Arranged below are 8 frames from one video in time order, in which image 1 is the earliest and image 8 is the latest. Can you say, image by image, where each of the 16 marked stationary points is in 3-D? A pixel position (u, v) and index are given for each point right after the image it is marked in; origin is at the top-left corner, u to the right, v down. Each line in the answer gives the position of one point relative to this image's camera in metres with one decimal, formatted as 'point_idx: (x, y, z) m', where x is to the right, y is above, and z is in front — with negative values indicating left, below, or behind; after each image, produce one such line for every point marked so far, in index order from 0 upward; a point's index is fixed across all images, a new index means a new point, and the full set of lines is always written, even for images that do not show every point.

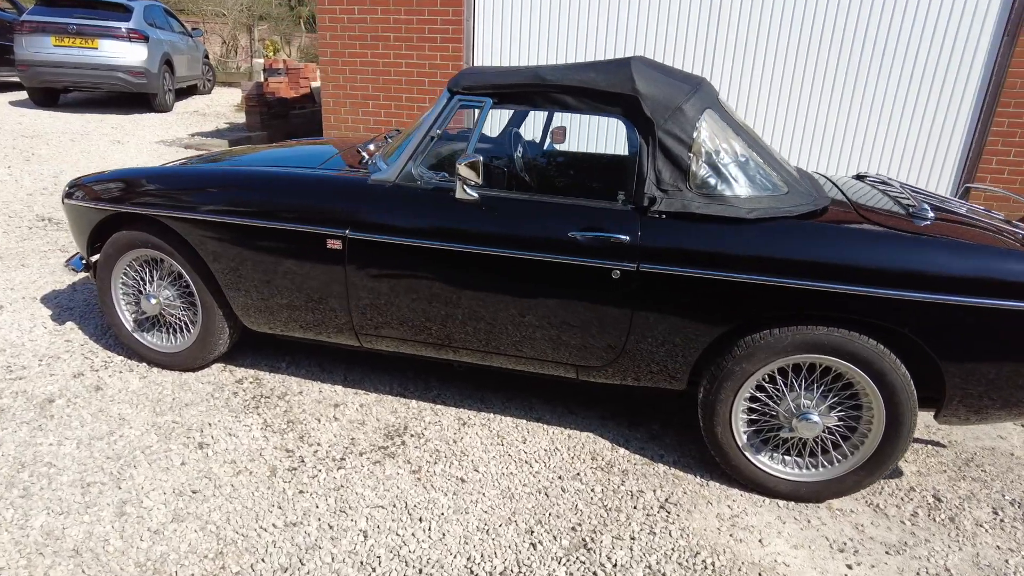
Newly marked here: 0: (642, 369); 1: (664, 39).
0: (+0.6, -0.4, +2.7) m
1: (+1.7, +2.7, +7.0) m
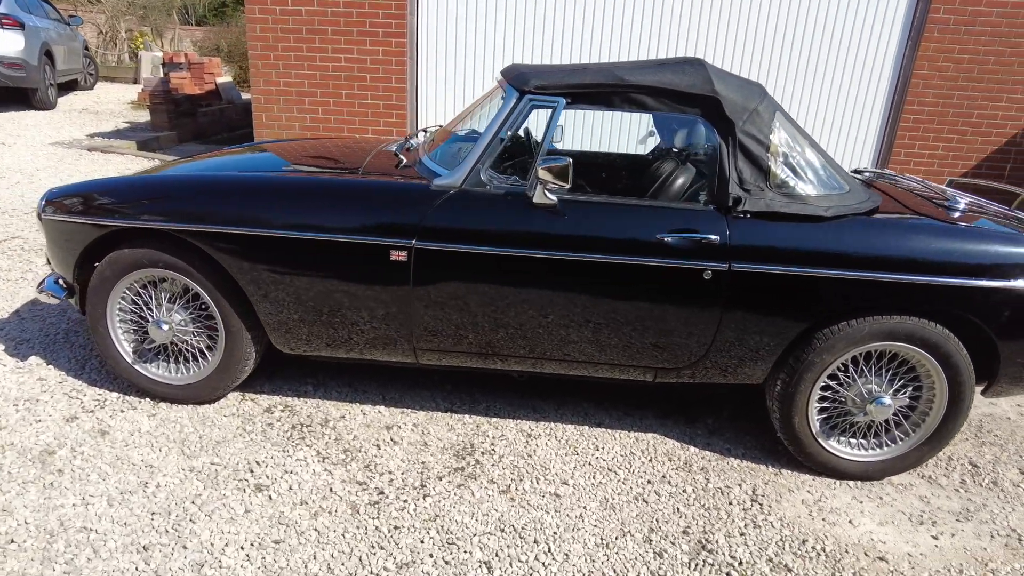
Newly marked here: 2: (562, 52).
0: (+0.9, -0.4, +2.8) m
1: (+1.2, +2.8, +7.2) m
2: (+0.6, +2.7, +7.2) m
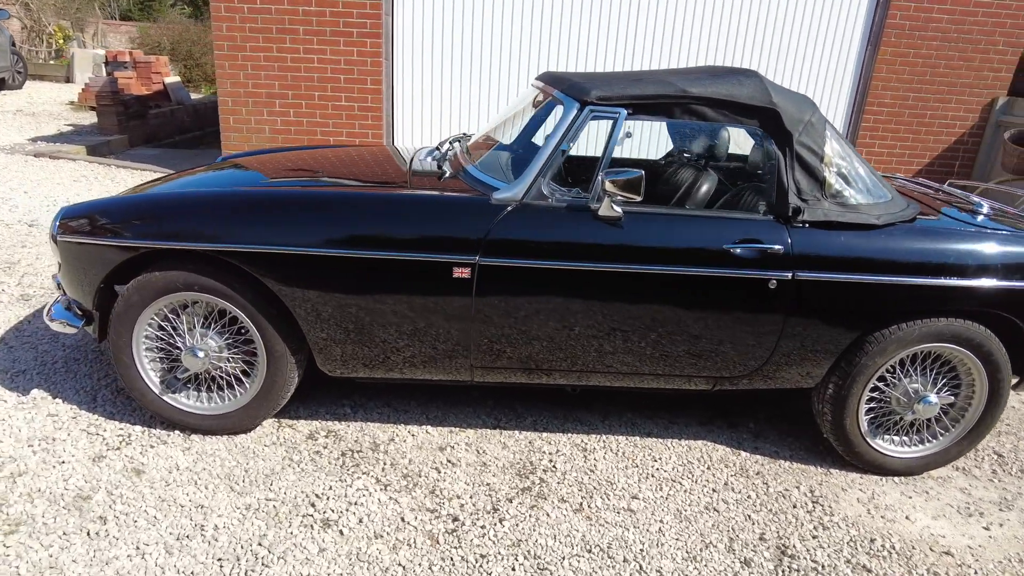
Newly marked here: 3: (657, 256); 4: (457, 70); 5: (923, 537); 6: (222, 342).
0: (+1.2, -0.4, +2.8) m
1: (+0.9, +2.8, +7.2) m
2: (+0.3, +2.7, +7.2) m
3: (+0.6, +0.1, +2.6) m
4: (-0.6, +2.5, +7.1) m
5: (+1.7, -1.0, +2.5) m
6: (-1.3, -0.2, +2.7) m
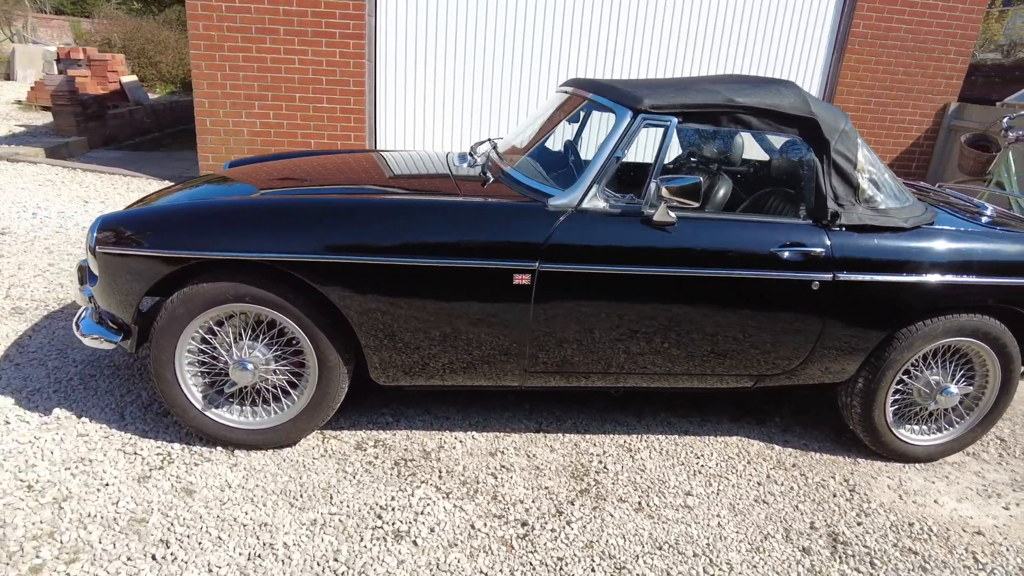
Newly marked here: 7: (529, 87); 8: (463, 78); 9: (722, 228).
0: (+1.4, -0.4, +2.9) m
1: (+0.7, +2.8, +7.3) m
2: (+0.1, +2.7, +7.2) m
3: (+0.8, +0.1, +2.7) m
4: (-0.8, +2.4, +7.1) m
5: (+1.9, -1.0, +2.7) m
6: (-1.0, -0.3, +2.6) m
7: (+0.1, +2.4, +7.5) m
8: (-0.6, +2.4, +7.2) m
9: (+0.9, +0.3, +2.7) m
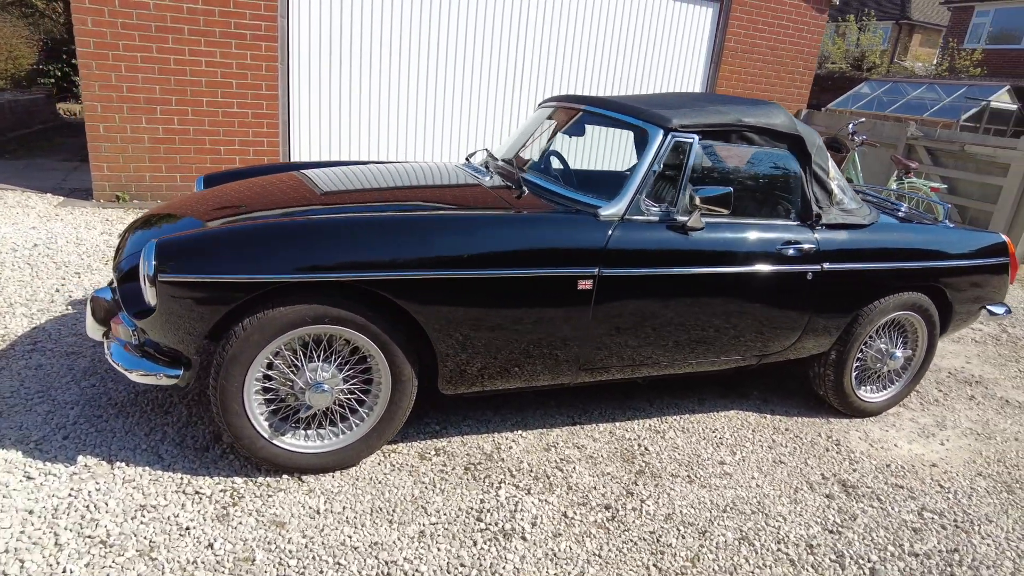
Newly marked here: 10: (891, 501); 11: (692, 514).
0: (+1.6, -0.3, +3.5) m
1: (-0.3, +2.8, +7.5) m
2: (-0.8, +2.7, +7.3) m
3: (+1.1, +0.1, +3.1) m
4: (-1.7, +2.3, +7.0) m
5: (+2.2, -0.9, +3.4) m
6: (-0.7, -0.4, +2.6) m
7: (-0.9, +2.3, +7.6) m
8: (-1.5, +2.3, +7.1) m
9: (+1.1, +0.3, +3.1) m
10: (+1.8, -1.0, +2.9) m
11: (+0.8, -1.0, +2.7) m
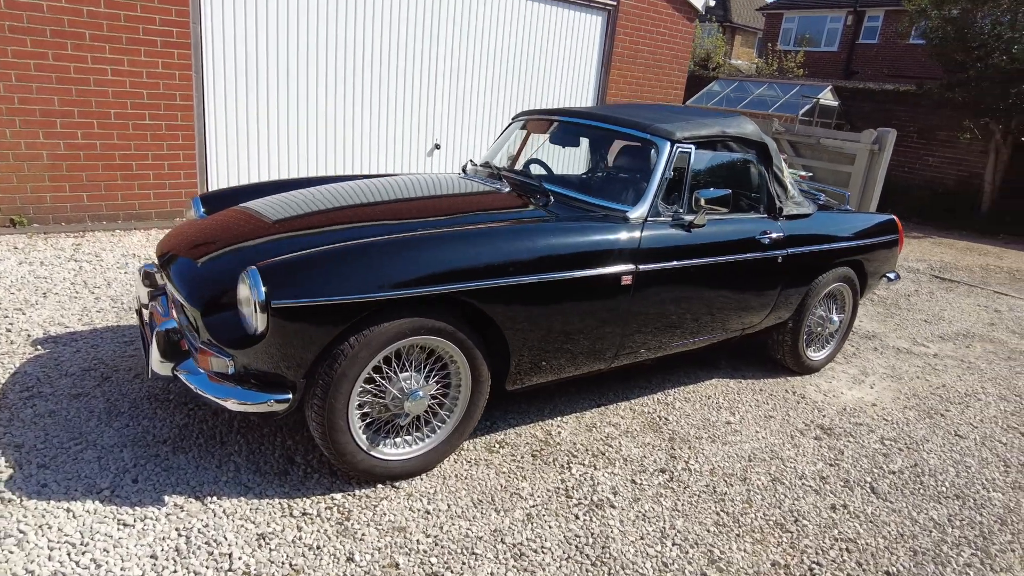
0: (+1.6, -0.2, +4.1) m
1: (-1.3, +2.7, +7.6) m
2: (-1.8, +2.6, +7.2) m
3: (+1.2, +0.2, +3.6) m
4: (-2.5, +2.2, +6.8) m
5: (+2.3, -0.7, +4.2) m
6: (-0.4, -0.4, +2.8) m
7: (-1.9, +2.2, +7.6) m
8: (-2.4, +2.2, +6.9) m
9: (+1.2, +0.4, +3.7) m
10: (+2.0, -0.9, +3.6) m
11: (+1.1, -0.9, +3.2) m
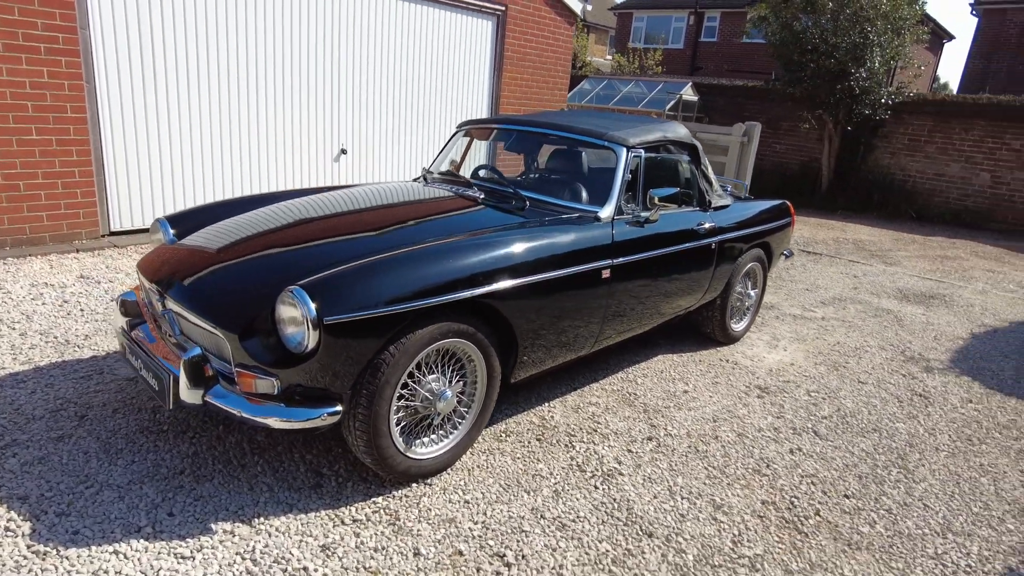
0: (+1.4, -0.1, +4.7) m
1: (-2.4, +2.6, +7.4) m
2: (-2.8, +2.4, +7.0) m
3: (+1.0, +0.3, +4.1) m
4: (-3.4, +2.0, +6.4) m
5: (+2.1, -0.6, +4.9) m
6: (-0.3, -0.4, +2.9) m
7: (-2.9, +2.1, +7.3) m
8: (-3.3, +2.0, +6.6) m
9: (+1.1, +0.5, +4.1) m
10: (+1.9, -0.7, +4.3) m
11: (+1.1, -0.8, +3.7) m
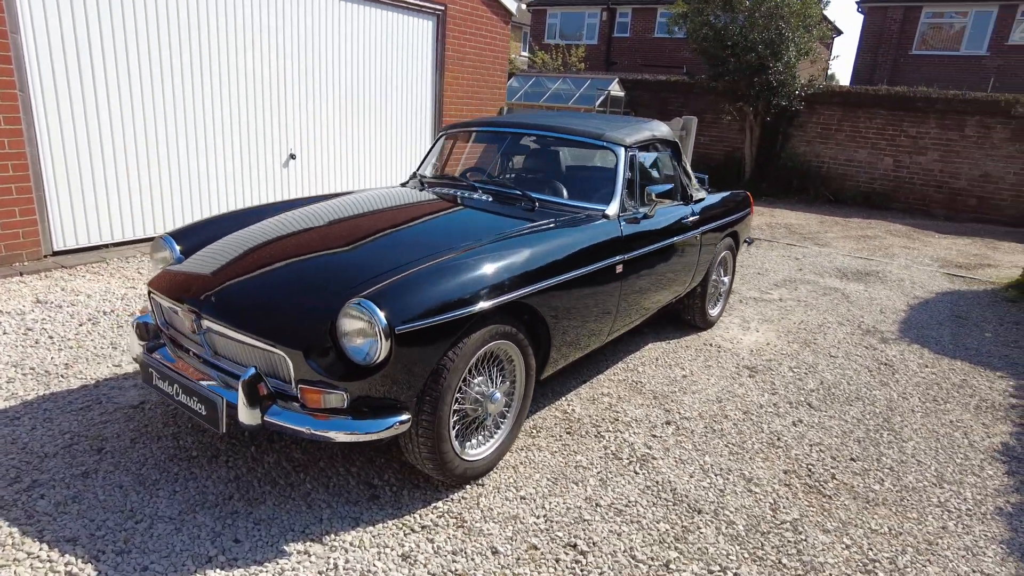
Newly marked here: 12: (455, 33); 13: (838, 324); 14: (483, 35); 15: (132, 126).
0: (+1.3, 0.0, +4.9) m
1: (-2.9, +2.5, +7.1) m
2: (-3.2, +2.3, +6.7) m
3: (+1.0, +0.4, +4.3) m
4: (-3.7, +1.8, +6.0) m
5: (+2.0, -0.4, +5.2) m
6: (-0.1, -0.5, +3.0) m
7: (-3.4, +1.9, +7.0) m
8: (-3.7, +1.8, +6.2) m
9: (+1.0, +0.5, +4.3) m
10: (+1.9, -0.6, +4.6) m
11: (+1.2, -0.8, +3.9) m
12: (-0.9, +4.1, +10.1) m
13: (+2.9, -0.3, +5.7) m
14: (-0.5, +4.3, +10.7) m
15: (-3.7, +1.6, +6.2) m
